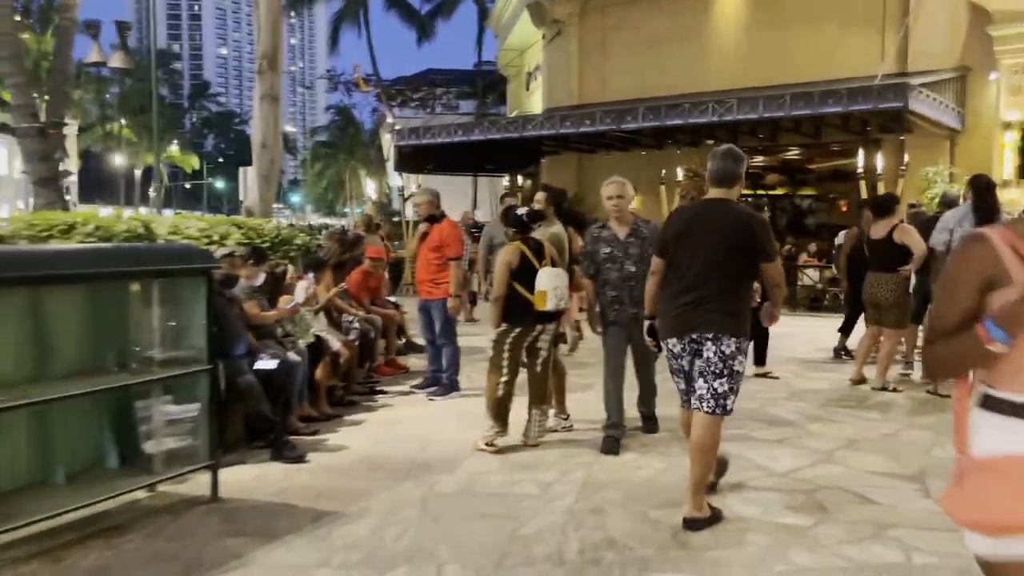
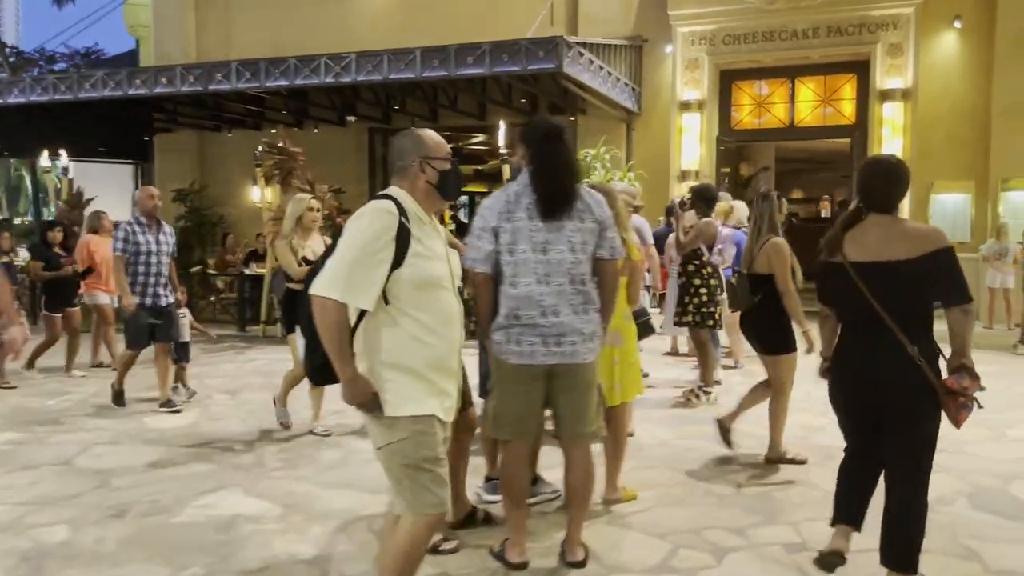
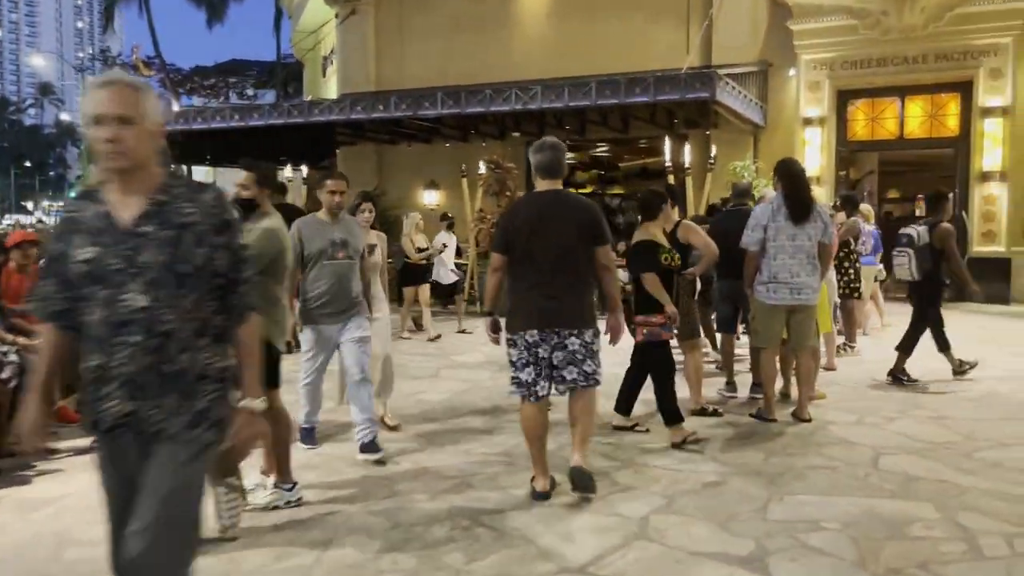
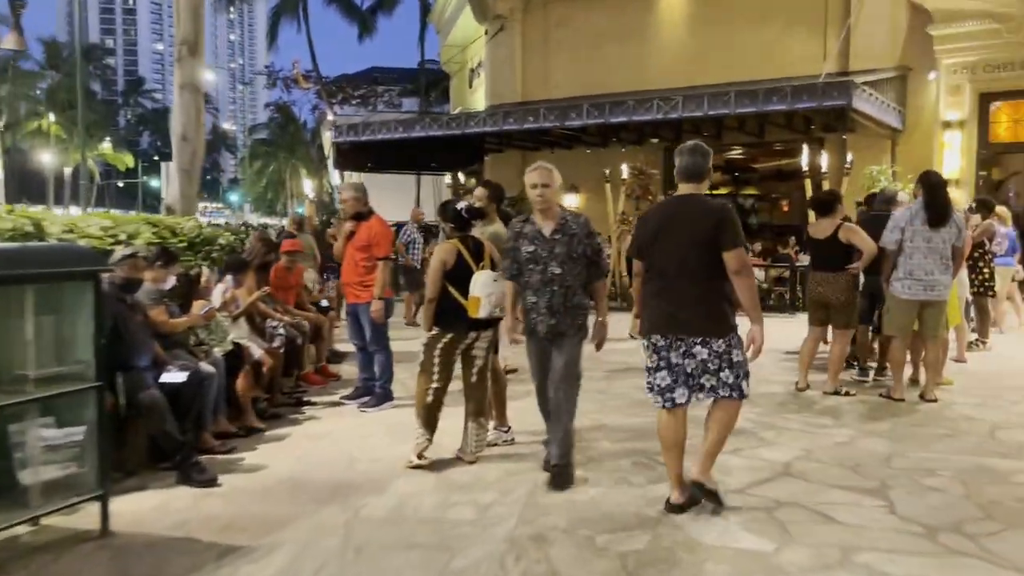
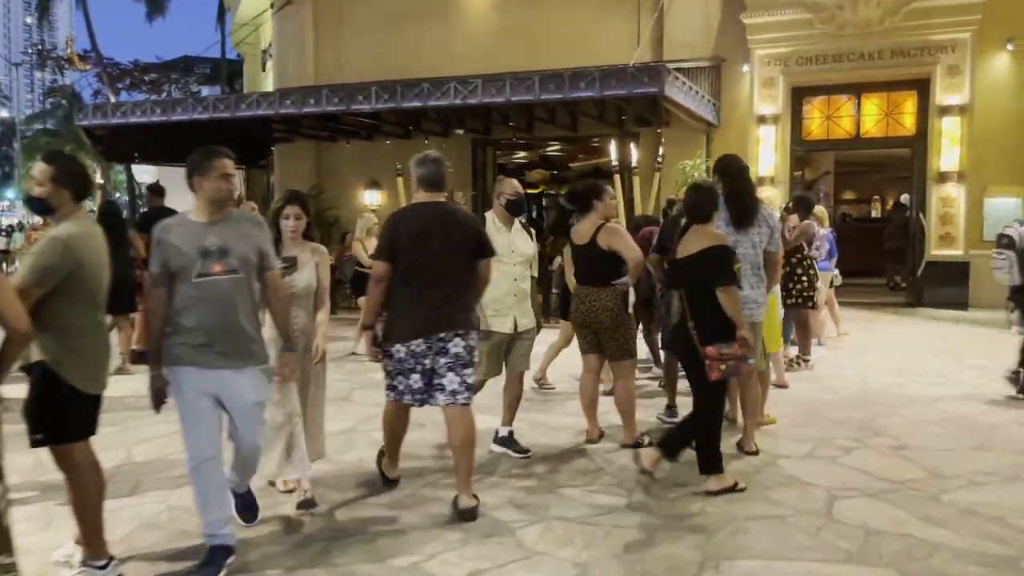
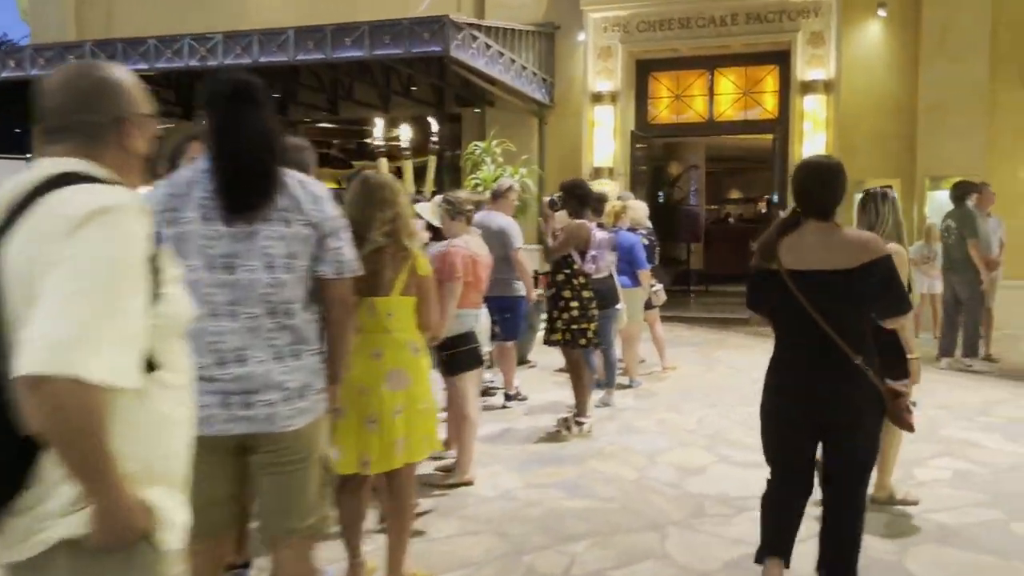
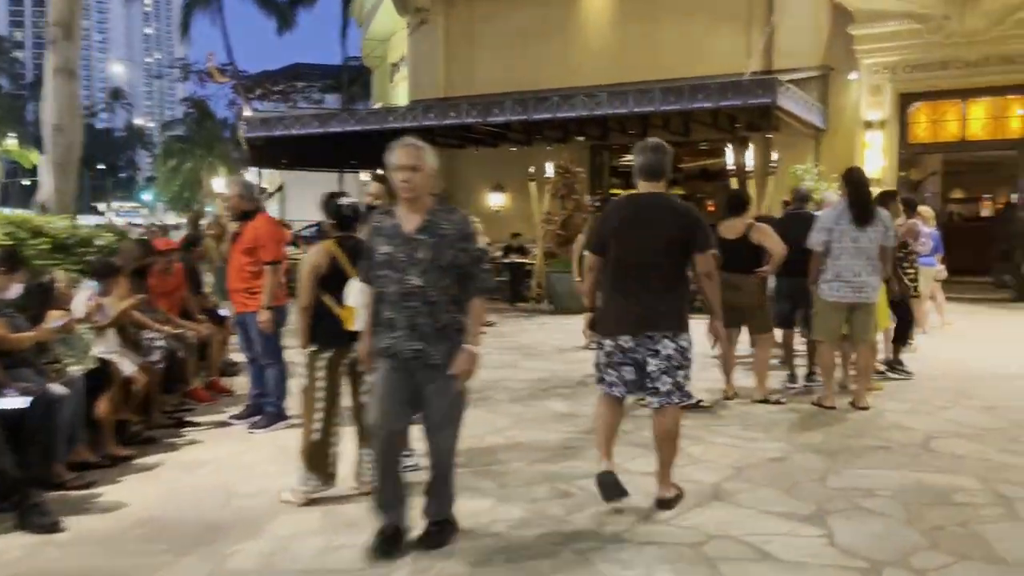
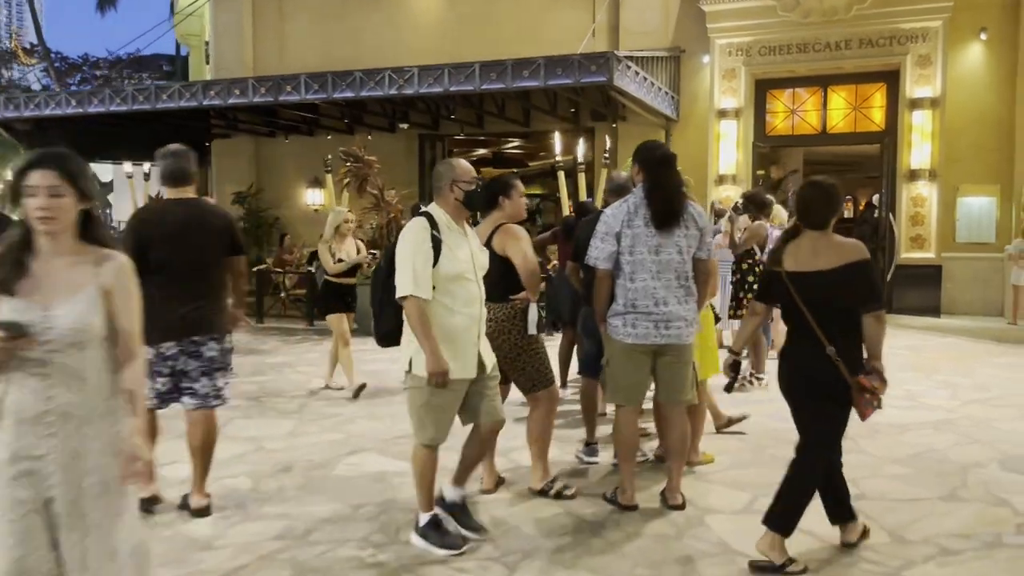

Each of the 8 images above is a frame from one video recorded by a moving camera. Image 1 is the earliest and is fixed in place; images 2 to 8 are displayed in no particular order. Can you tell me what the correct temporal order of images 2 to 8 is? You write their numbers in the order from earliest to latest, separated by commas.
4, 7, 3, 5, 8, 2, 6
